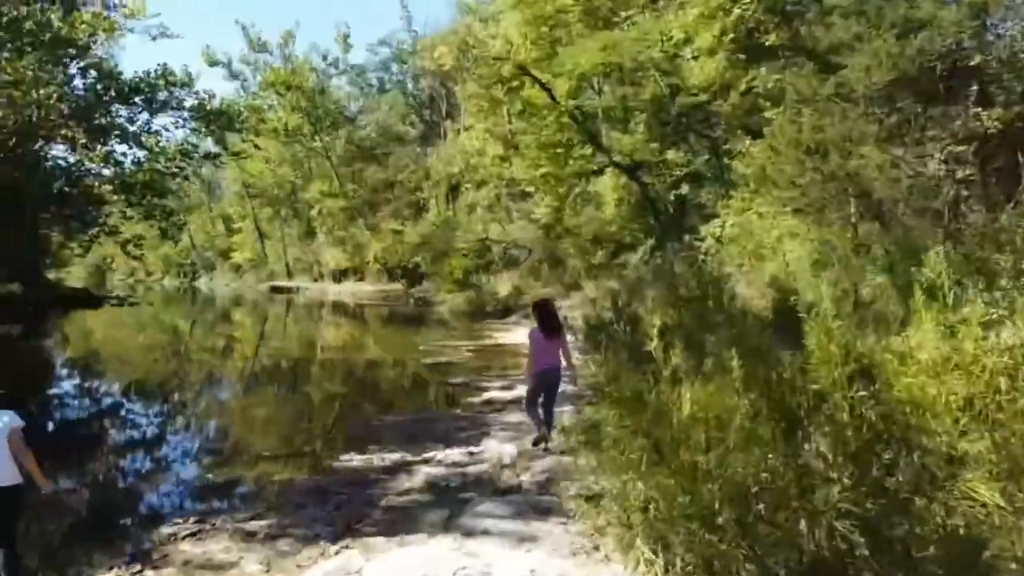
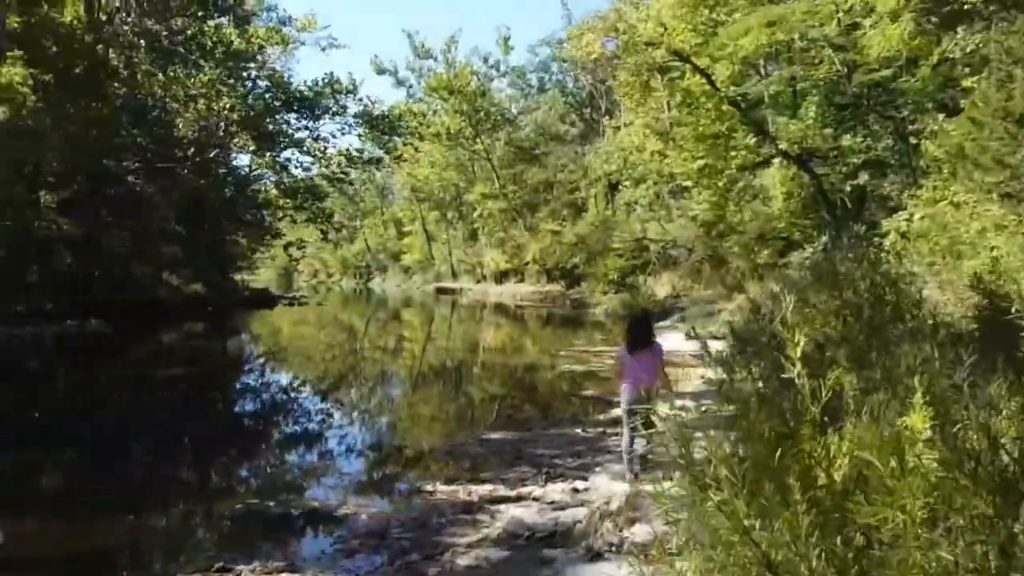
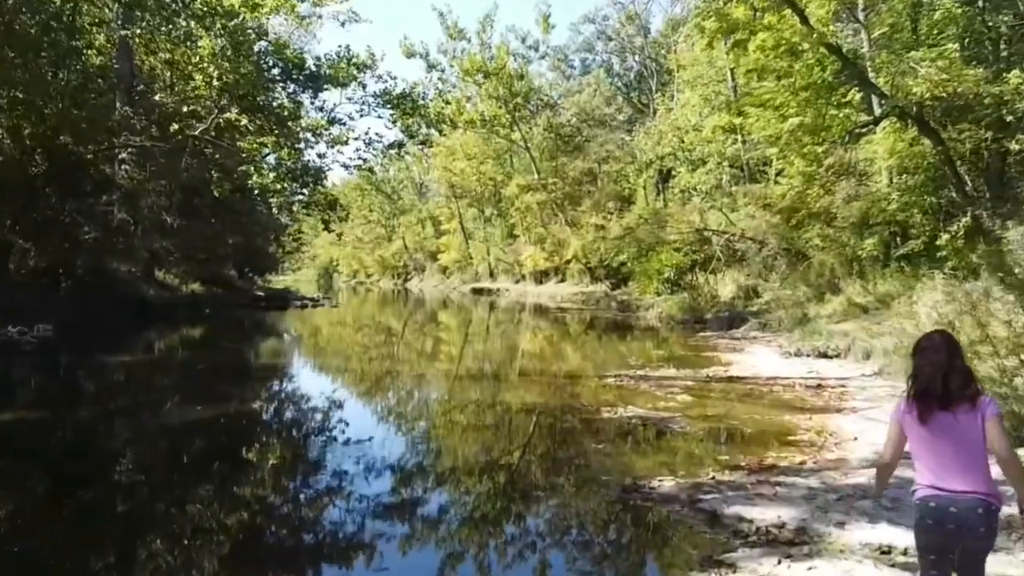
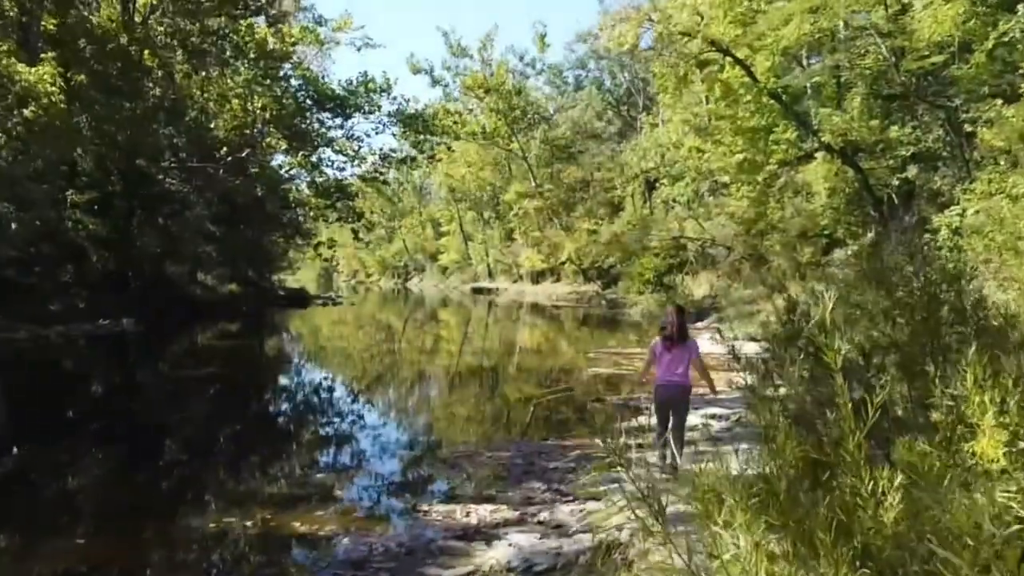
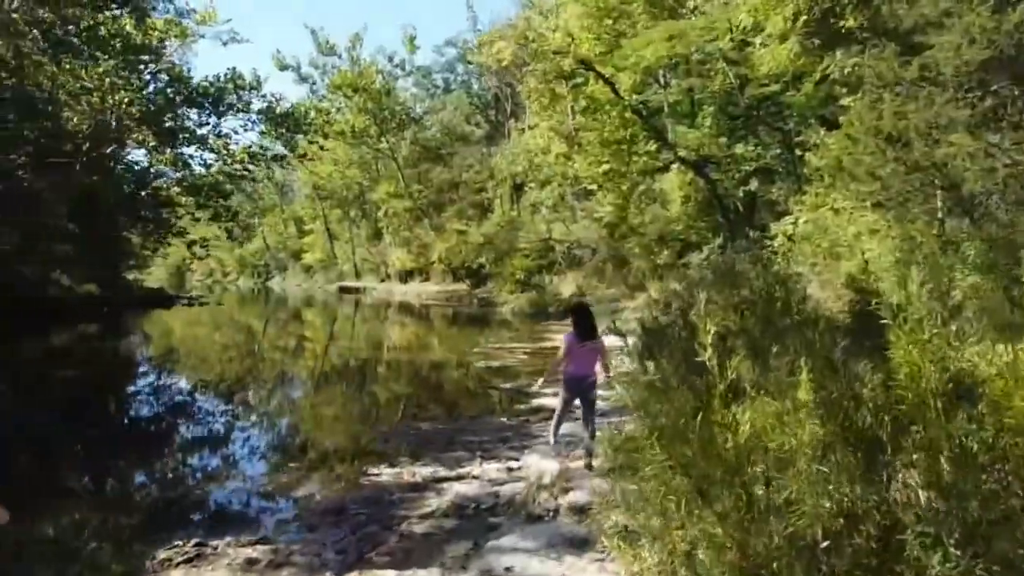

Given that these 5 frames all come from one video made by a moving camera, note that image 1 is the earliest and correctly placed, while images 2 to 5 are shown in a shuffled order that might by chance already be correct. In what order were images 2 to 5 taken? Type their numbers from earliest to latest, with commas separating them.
5, 2, 4, 3
